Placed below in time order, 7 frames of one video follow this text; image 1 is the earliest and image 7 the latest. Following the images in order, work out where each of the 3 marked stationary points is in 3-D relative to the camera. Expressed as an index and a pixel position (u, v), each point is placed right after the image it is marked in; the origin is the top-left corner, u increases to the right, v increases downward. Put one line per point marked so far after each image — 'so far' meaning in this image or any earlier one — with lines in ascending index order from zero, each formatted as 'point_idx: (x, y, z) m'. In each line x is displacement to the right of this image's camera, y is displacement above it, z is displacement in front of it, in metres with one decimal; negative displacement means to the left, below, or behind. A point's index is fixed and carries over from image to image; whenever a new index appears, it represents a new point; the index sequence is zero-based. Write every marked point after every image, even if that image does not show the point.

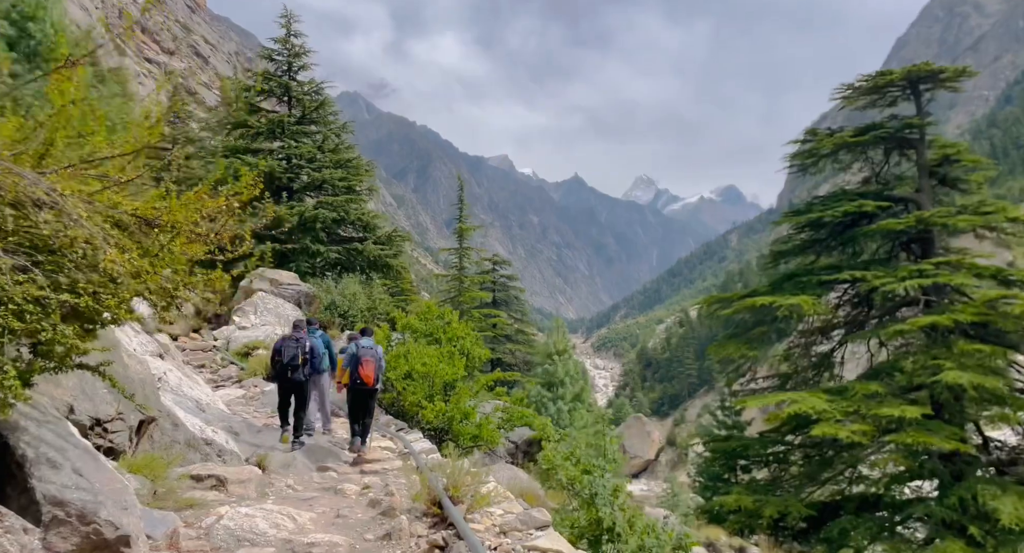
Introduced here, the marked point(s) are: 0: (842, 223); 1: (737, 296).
0: (+8.5, +1.4, +17.6) m
1: (+5.9, -0.5, +17.7) m
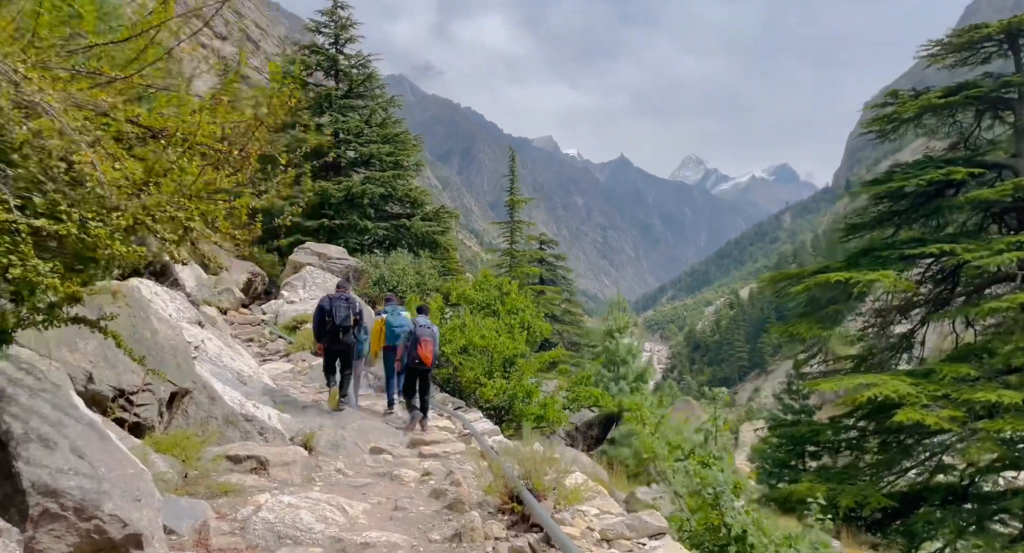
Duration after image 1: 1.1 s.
0: (+9.9, +2.0, +16.3) m
1: (+7.2, +0.1, +16.6) m
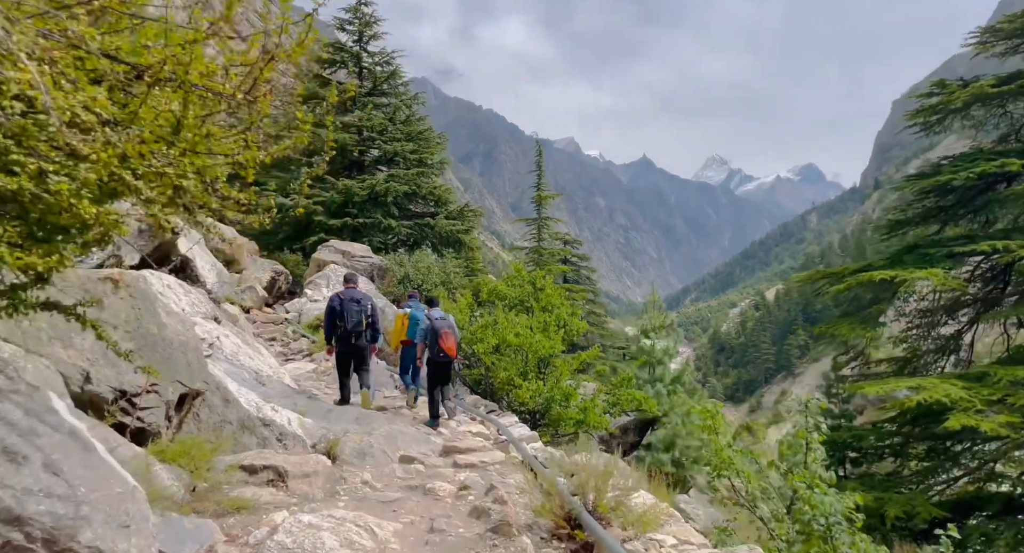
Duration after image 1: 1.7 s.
0: (+10.5, +2.0, +15.5) m
1: (+7.9, +0.2, +15.9) m
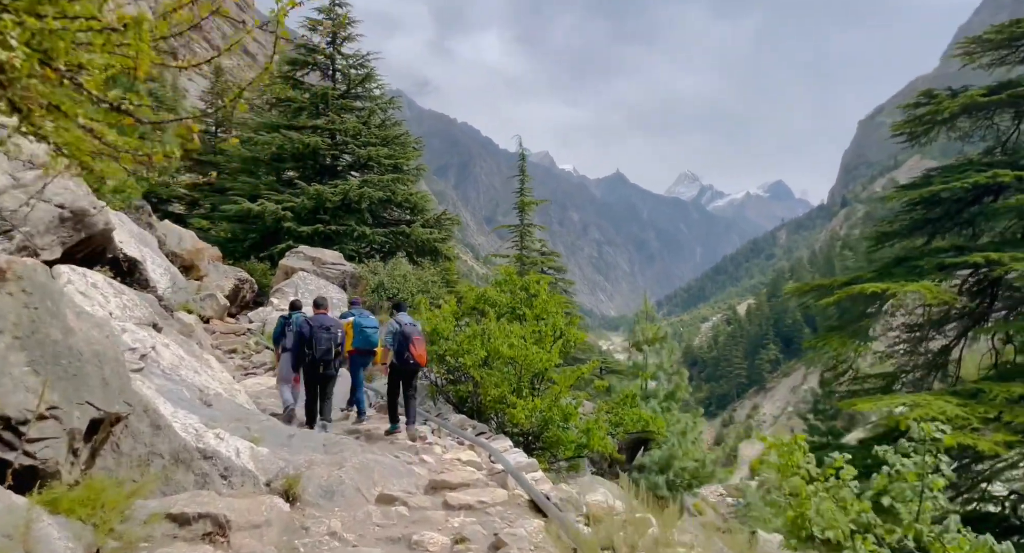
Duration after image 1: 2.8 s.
0: (+10.1, +1.7, +15.3) m
1: (+7.4, -0.1, +15.5) m
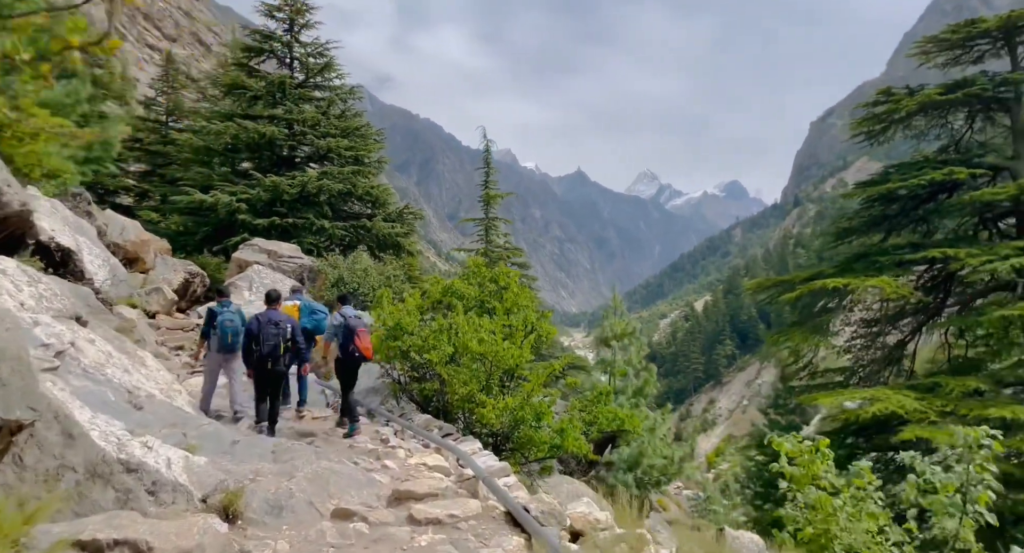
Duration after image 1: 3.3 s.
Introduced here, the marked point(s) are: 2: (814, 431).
0: (+9.2, +1.8, +15.5) m
1: (+6.6, 0.0, +15.6) m
2: (+6.9, -3.5, +15.4) m
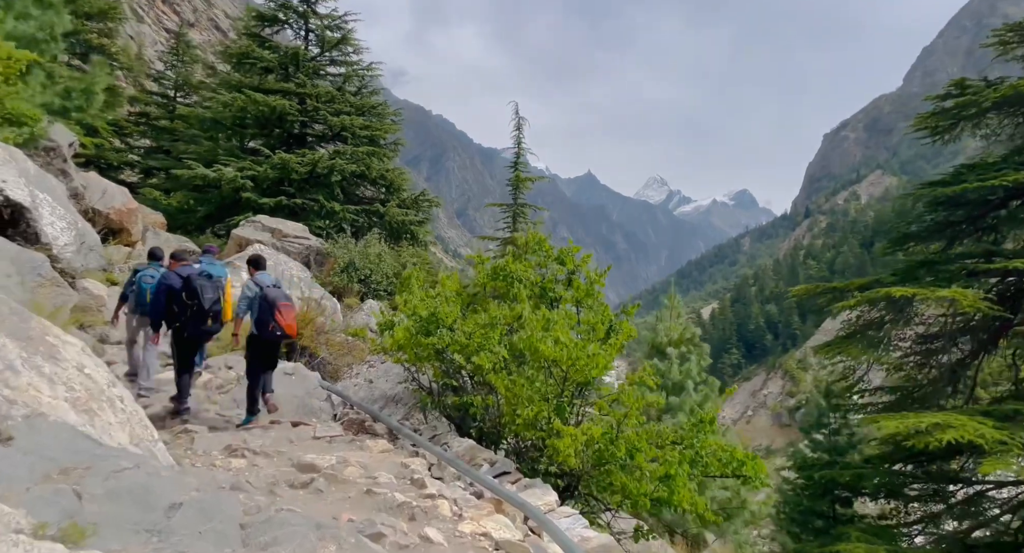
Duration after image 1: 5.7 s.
0: (+9.8, +1.5, +14.0) m
1: (+7.1, -0.2, +14.2) m
2: (+7.2, -3.7, +14.0) m
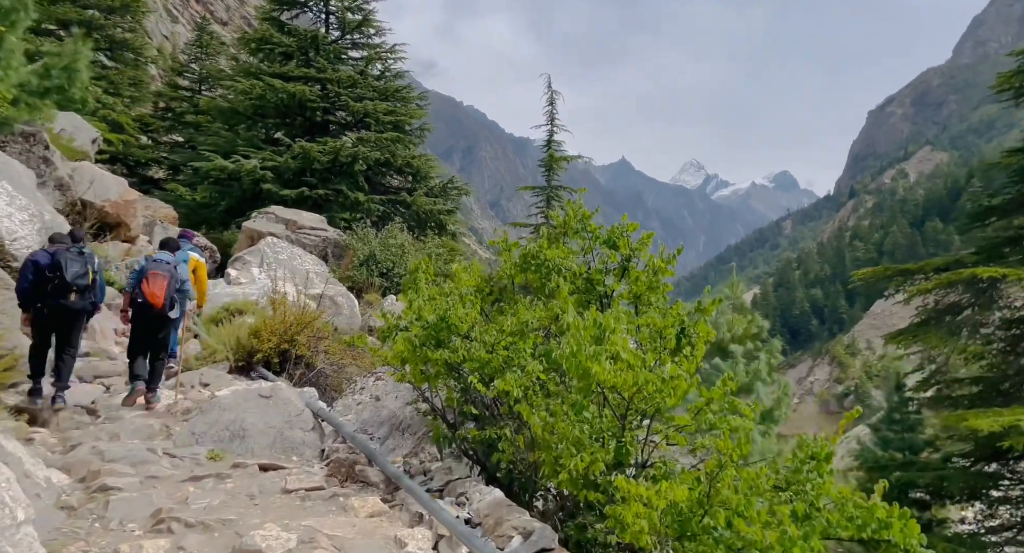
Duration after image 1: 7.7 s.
0: (+10.5, +2.0, +12.4) m
1: (+7.8, +0.2, +12.7) m
2: (+8.0, -3.3, +12.6) m
